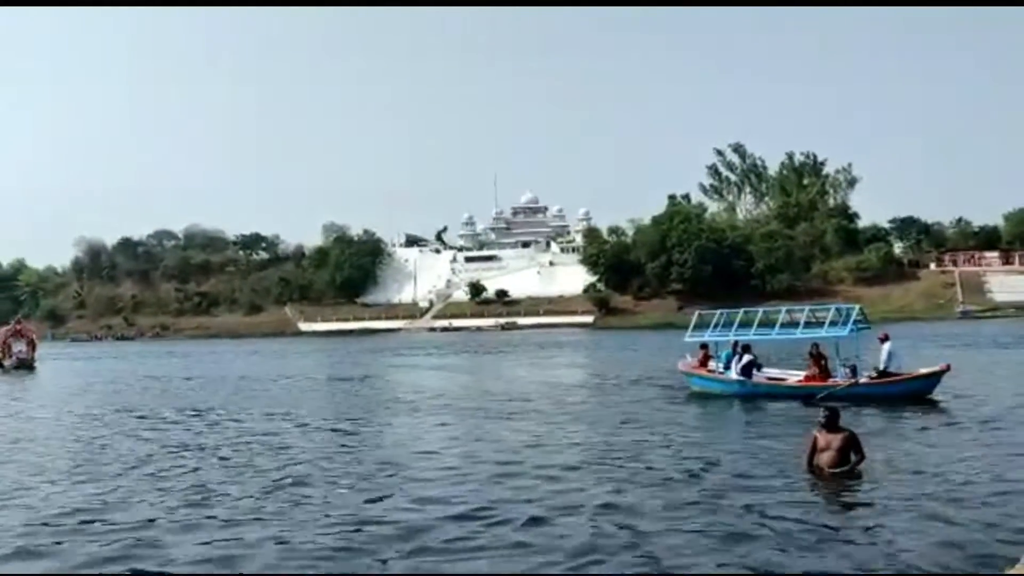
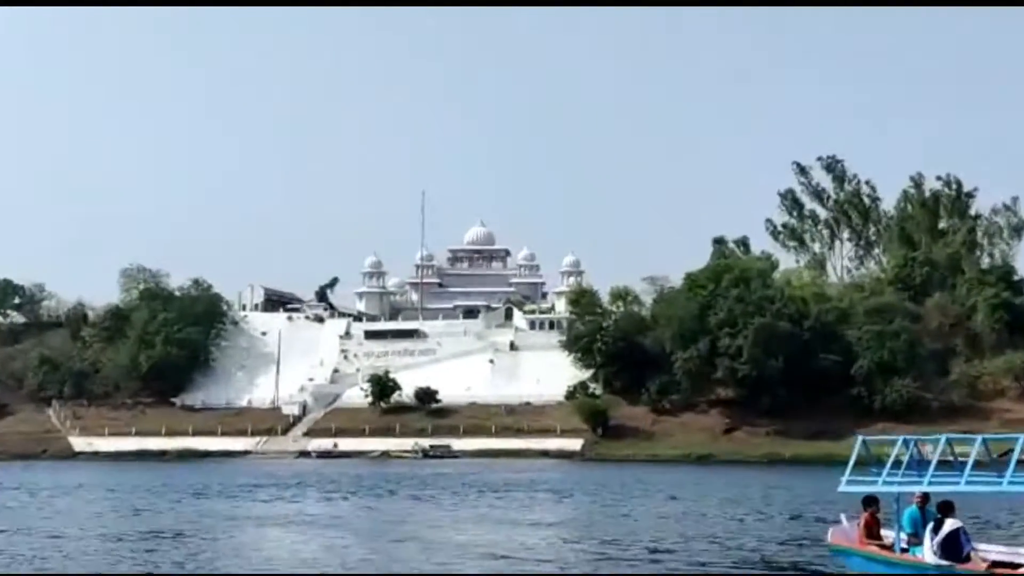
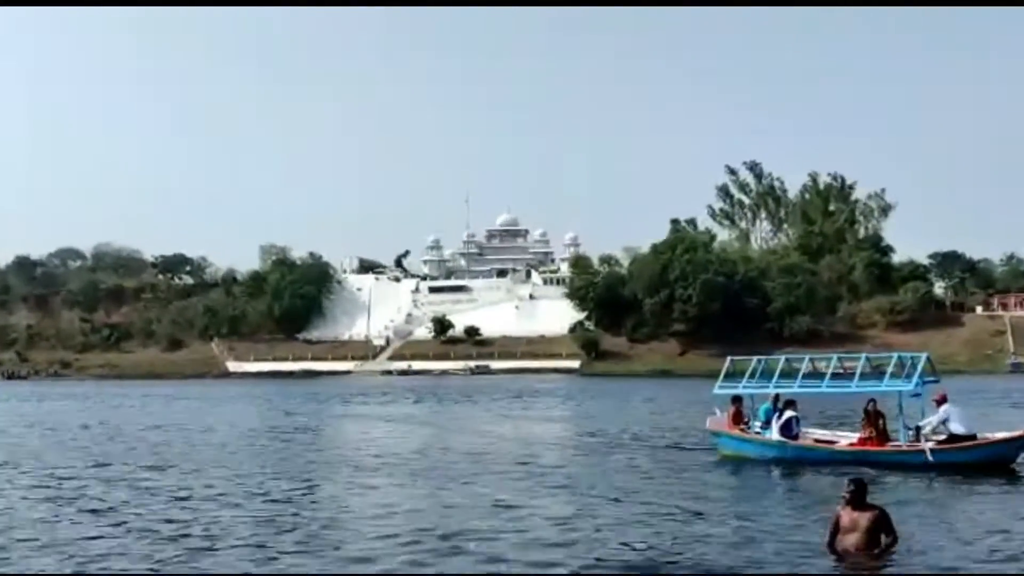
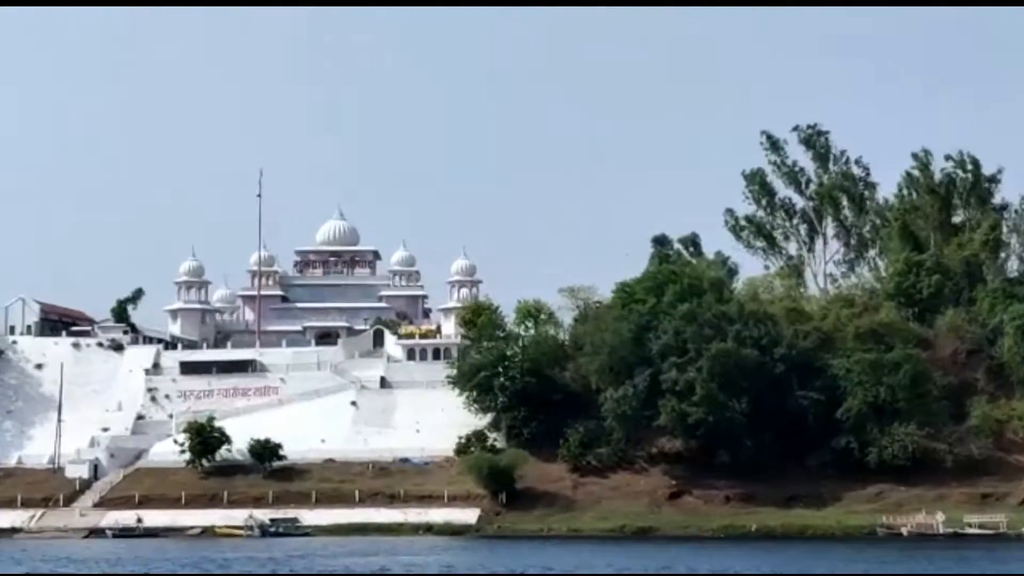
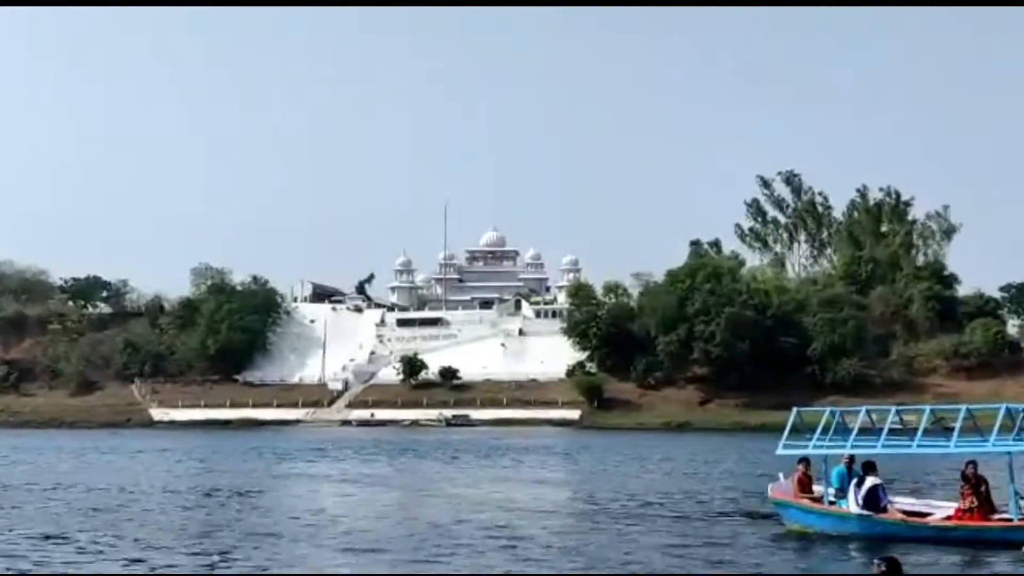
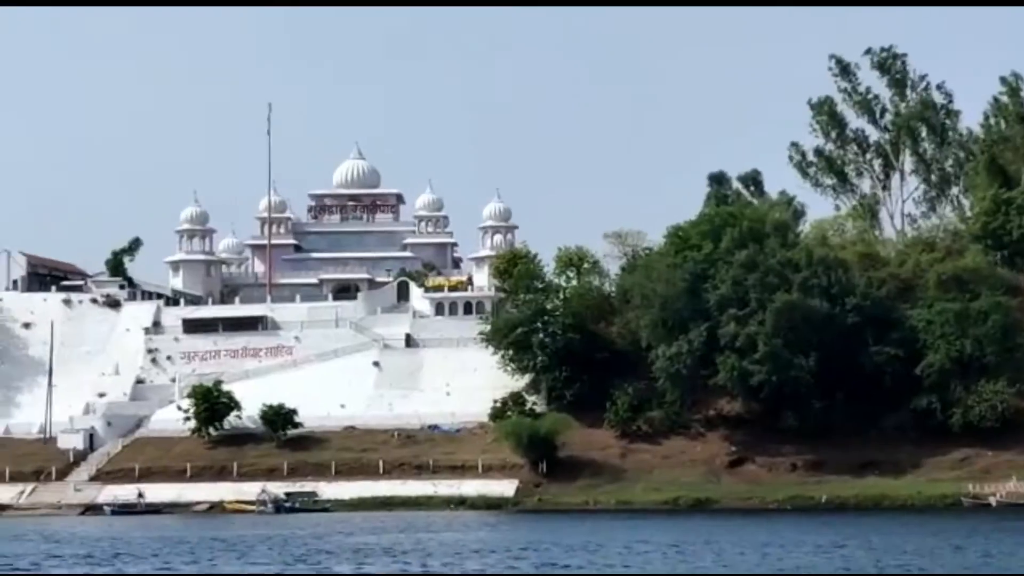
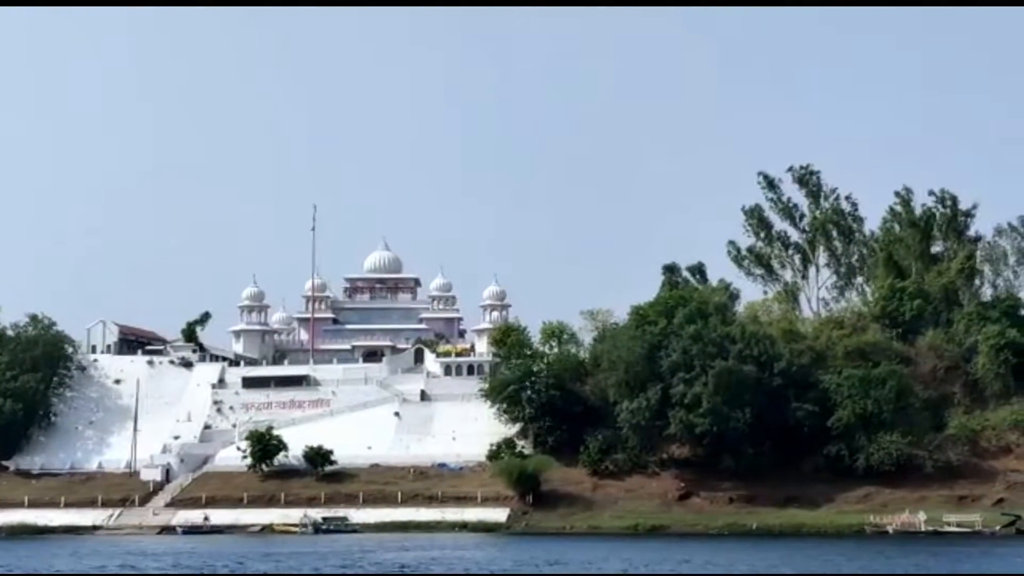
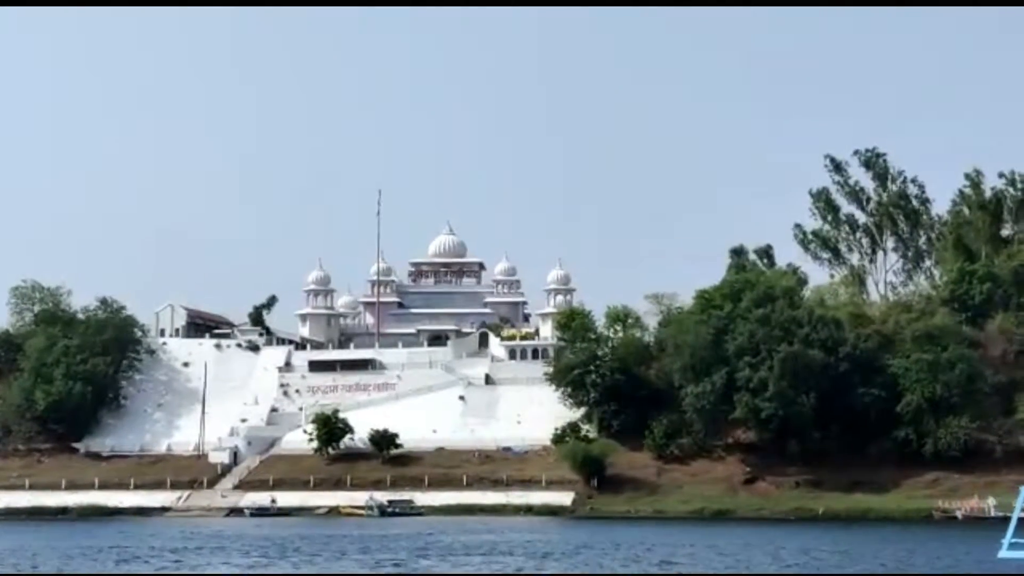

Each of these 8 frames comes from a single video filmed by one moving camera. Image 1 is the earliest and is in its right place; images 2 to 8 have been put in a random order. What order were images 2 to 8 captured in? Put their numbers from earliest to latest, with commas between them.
3, 5, 2, 8, 7, 4, 6
